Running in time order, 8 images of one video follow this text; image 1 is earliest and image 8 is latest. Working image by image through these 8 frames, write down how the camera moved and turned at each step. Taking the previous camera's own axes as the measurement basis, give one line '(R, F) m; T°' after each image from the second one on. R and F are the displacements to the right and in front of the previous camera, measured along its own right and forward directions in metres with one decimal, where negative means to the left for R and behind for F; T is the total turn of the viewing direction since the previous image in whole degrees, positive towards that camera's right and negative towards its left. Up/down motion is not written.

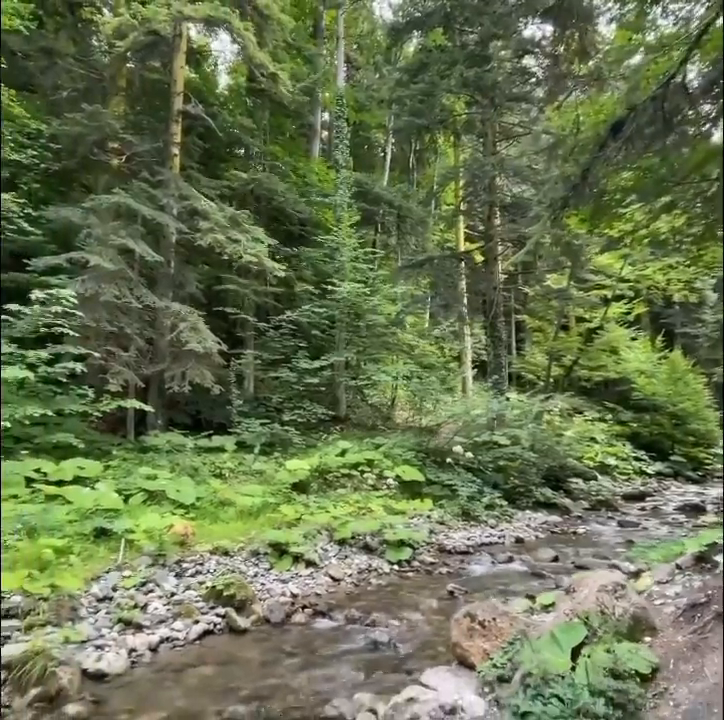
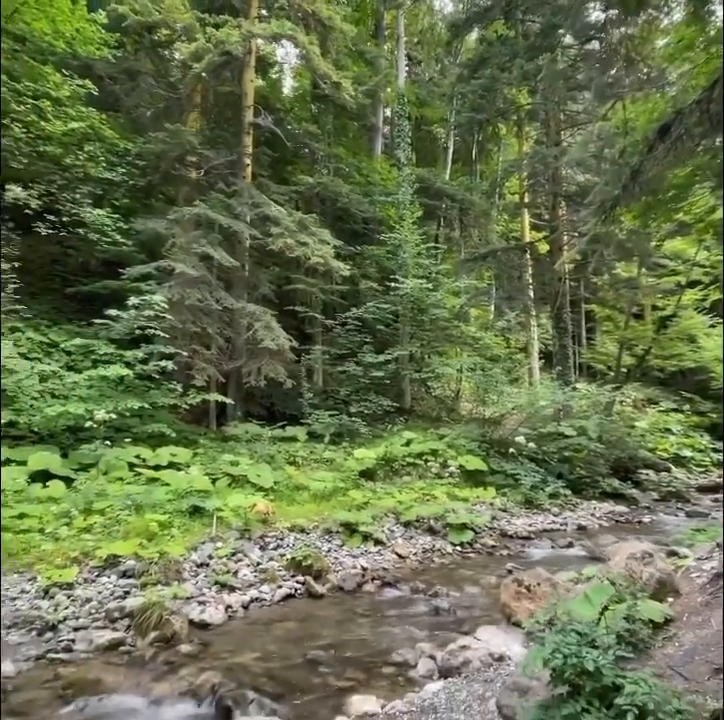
(+0.1, -0.4) m; -7°
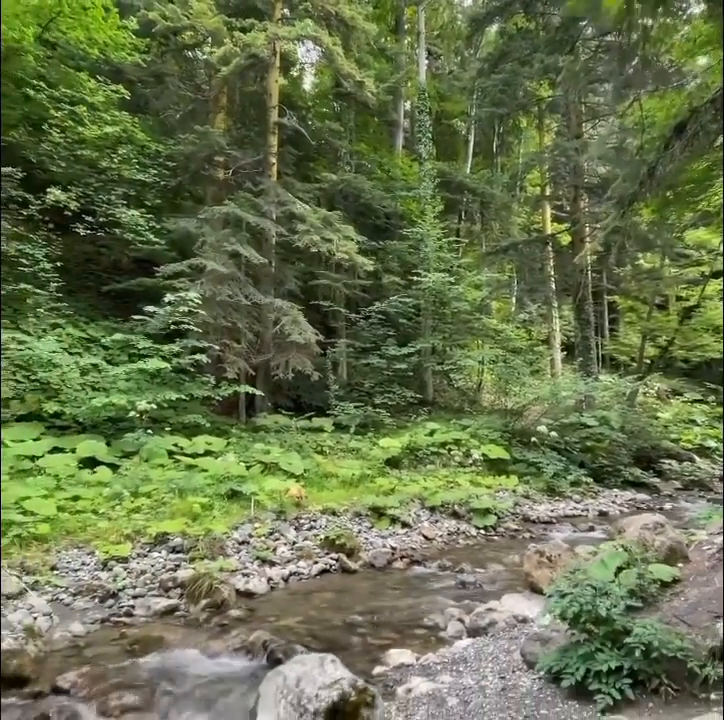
(-0.1, -0.3) m; -2°
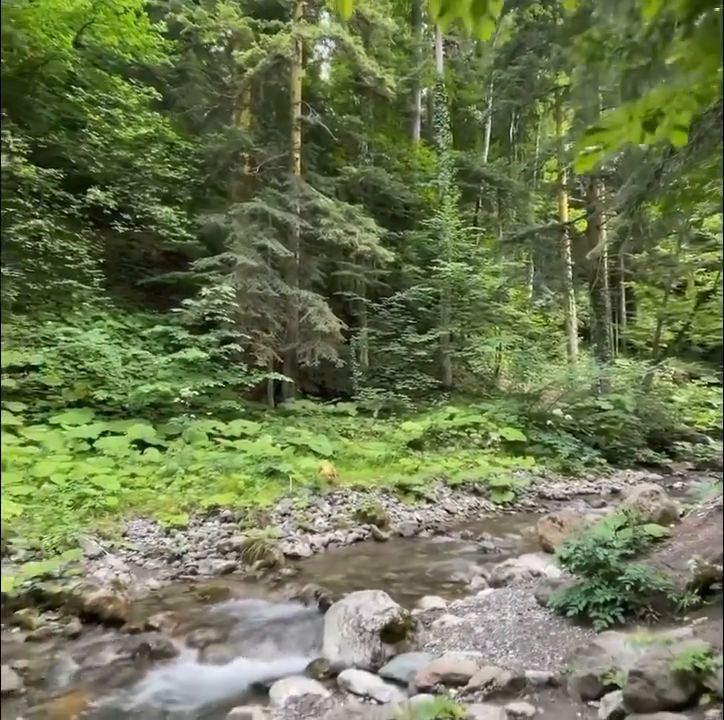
(-0.1, -0.5) m; -2°
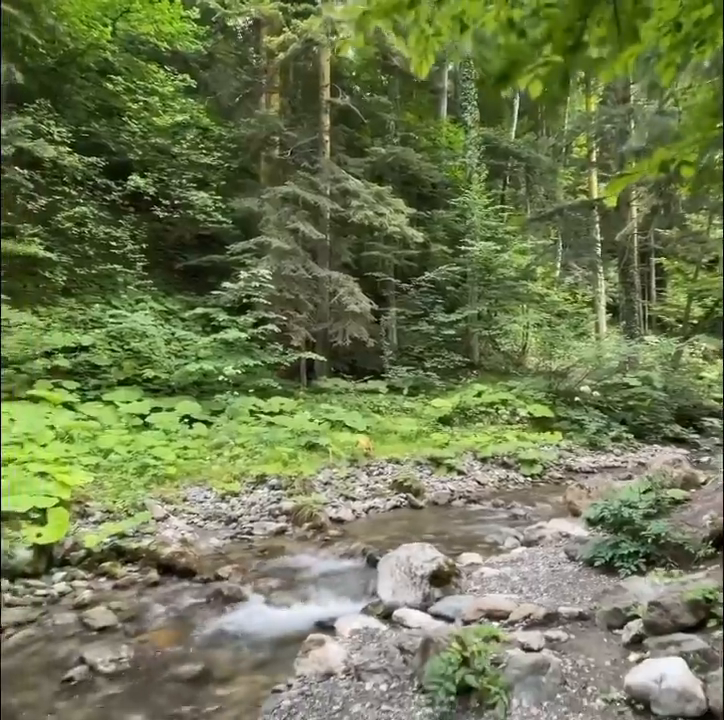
(-0.1, -0.3) m; -2°
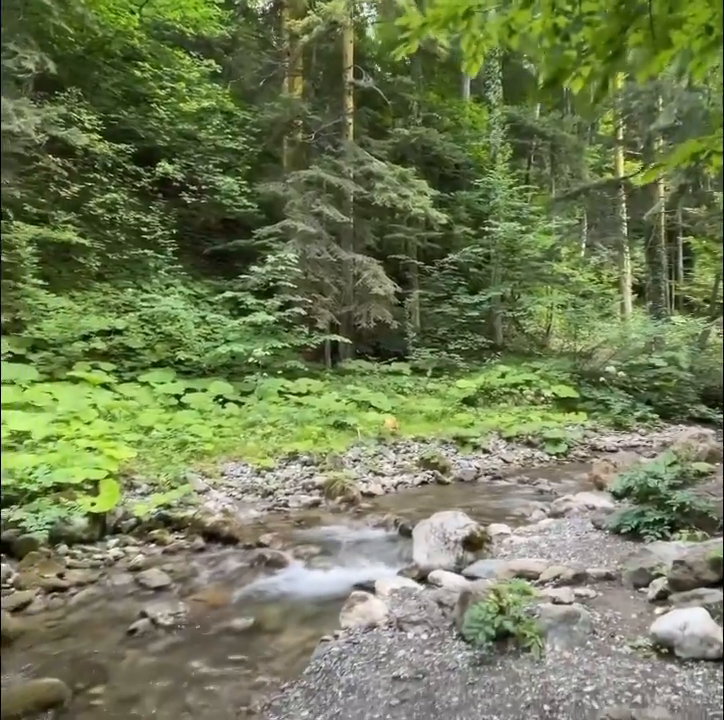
(-0.1, -0.2) m; -2°
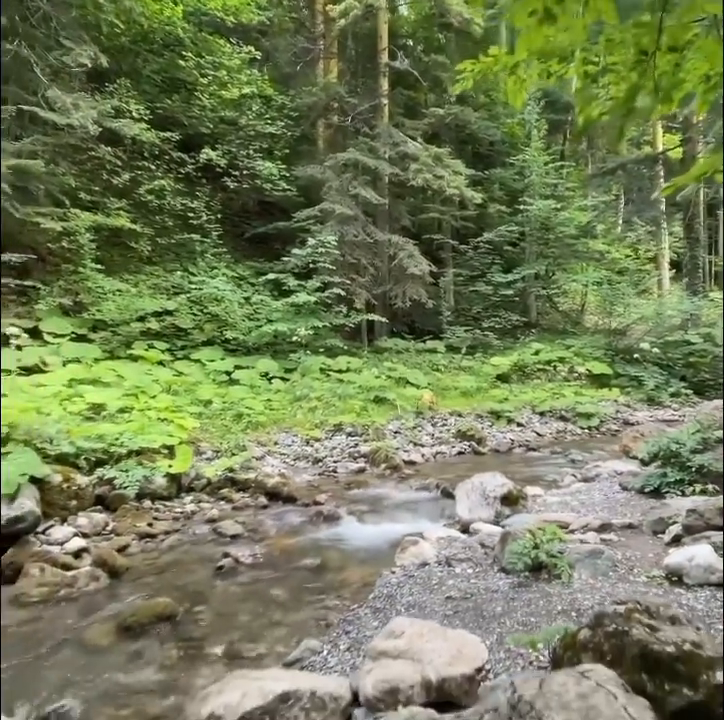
(-0.1, -0.4) m; -3°
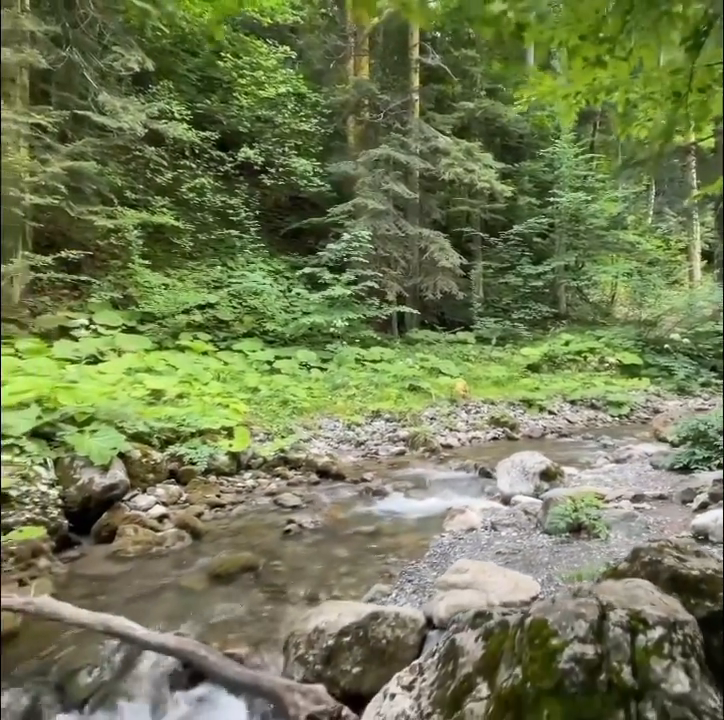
(-0.2, -0.4) m; -2°
